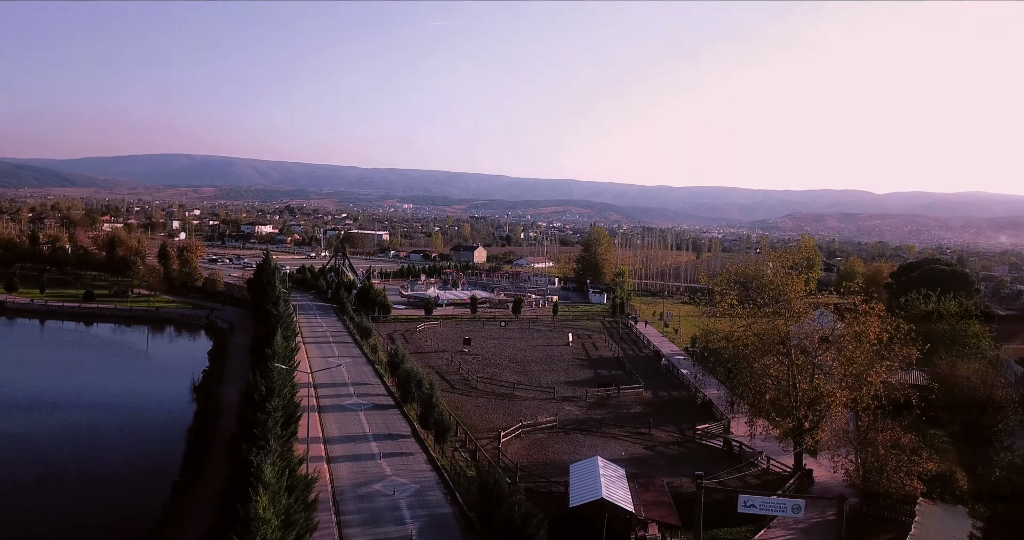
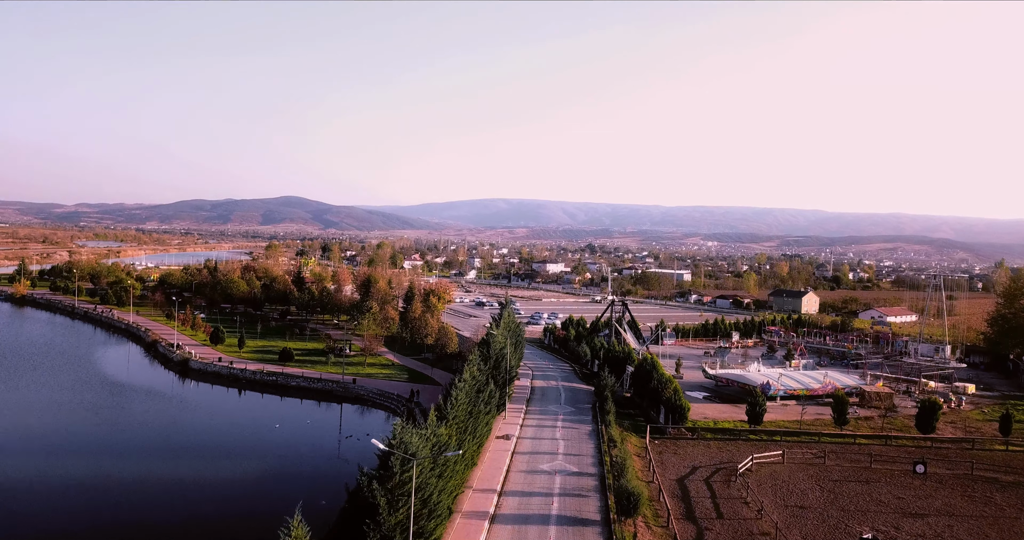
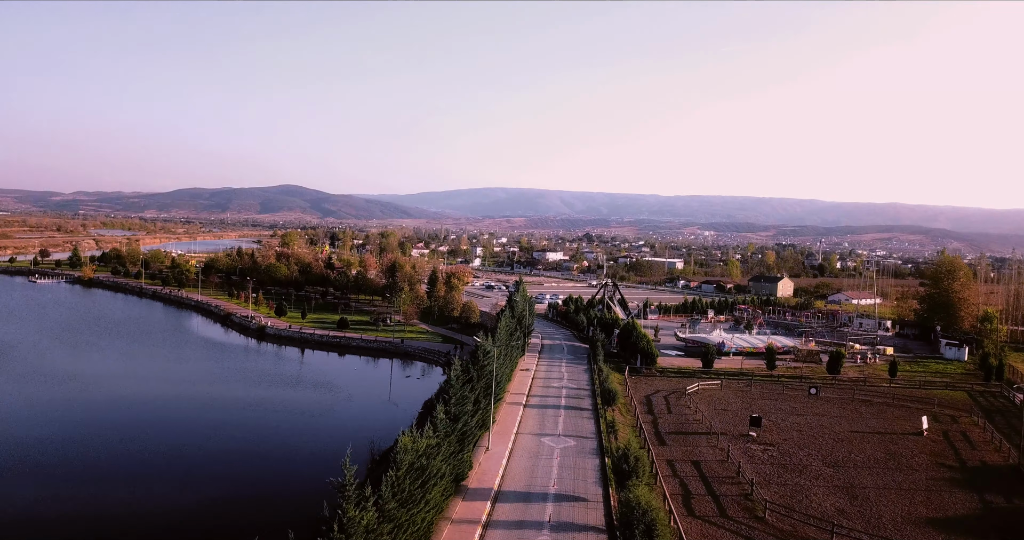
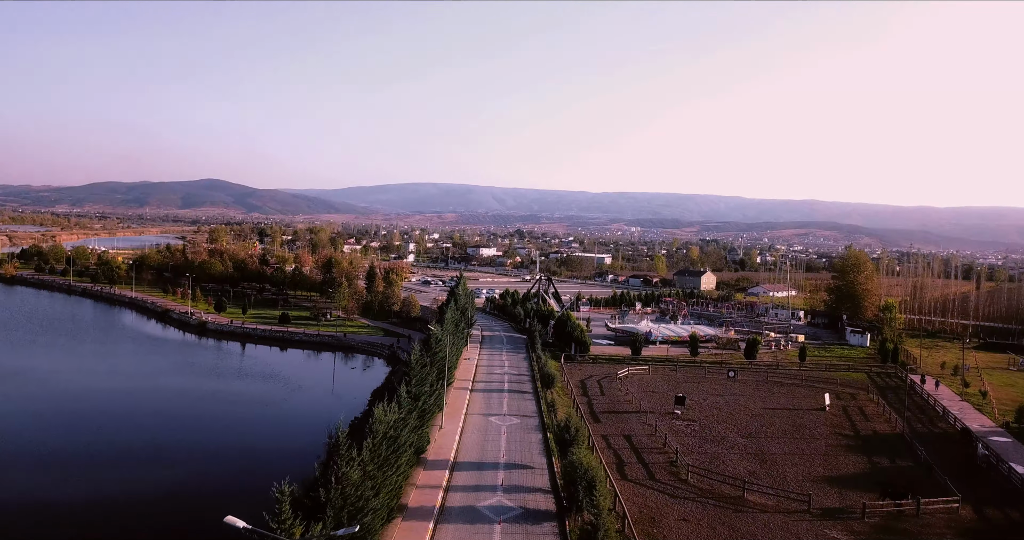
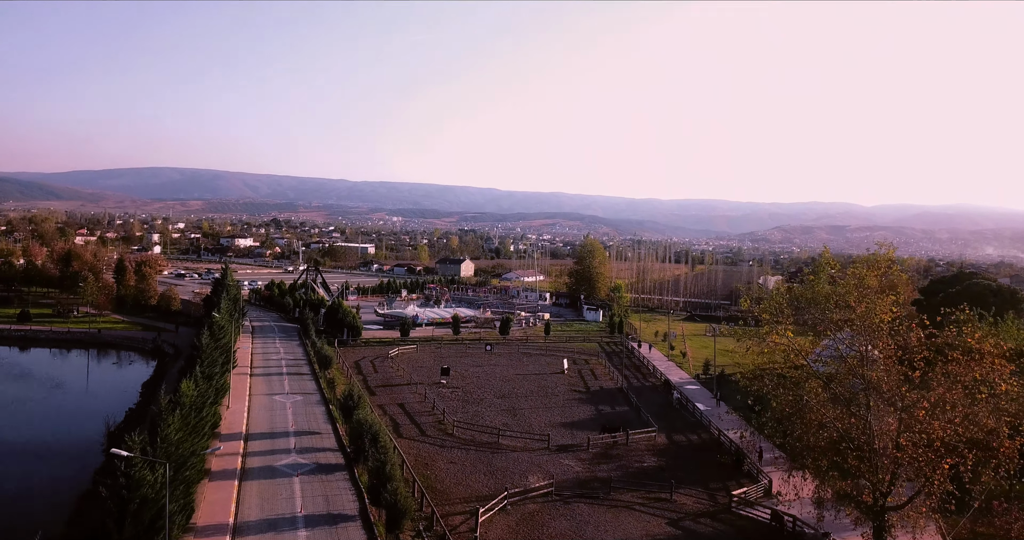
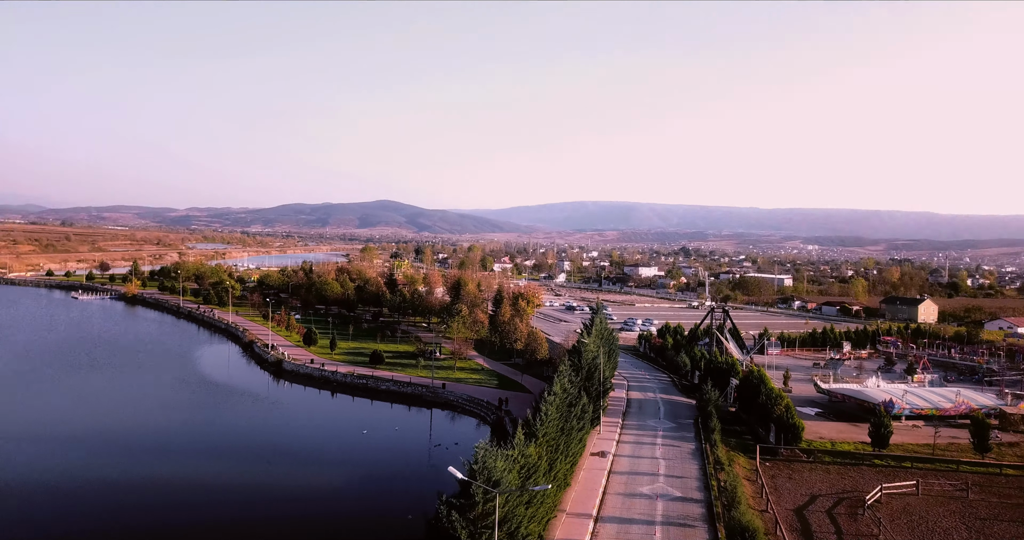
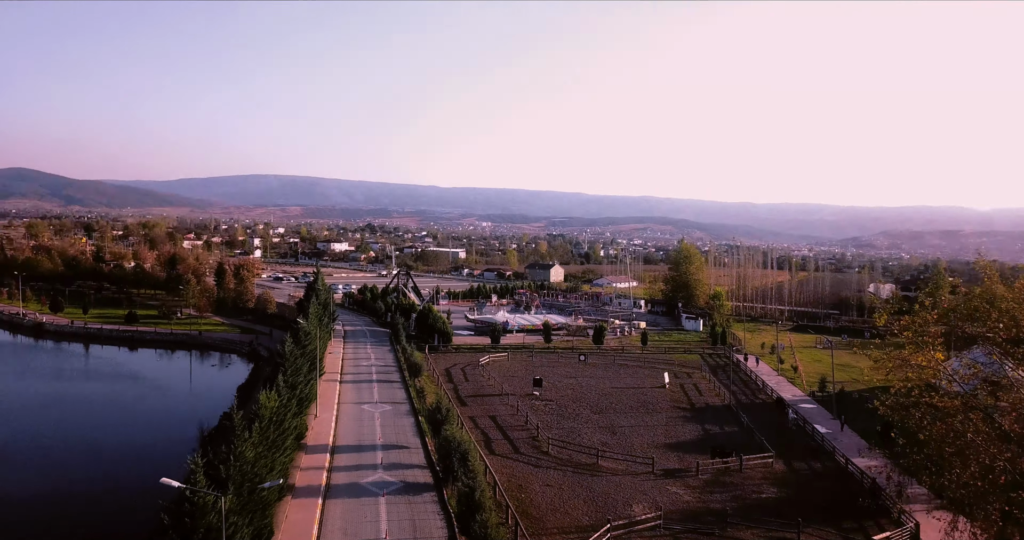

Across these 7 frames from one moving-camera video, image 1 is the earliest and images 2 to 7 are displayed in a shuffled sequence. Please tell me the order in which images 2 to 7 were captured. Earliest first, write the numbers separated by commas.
5, 7, 4, 3, 2, 6
